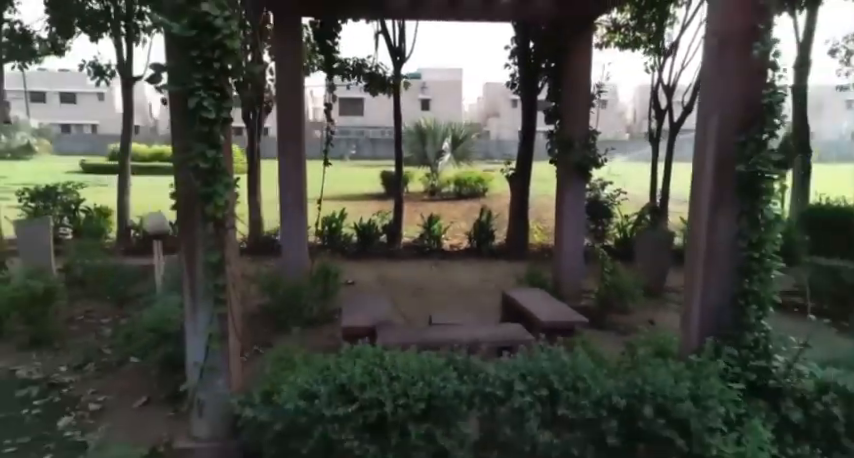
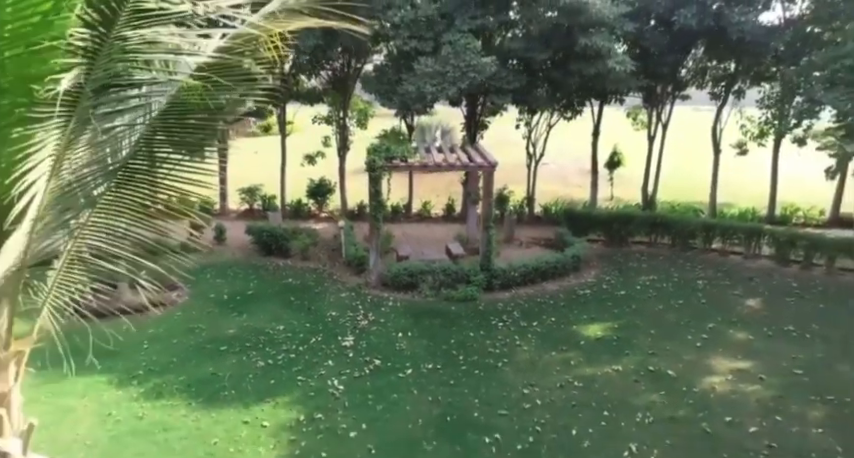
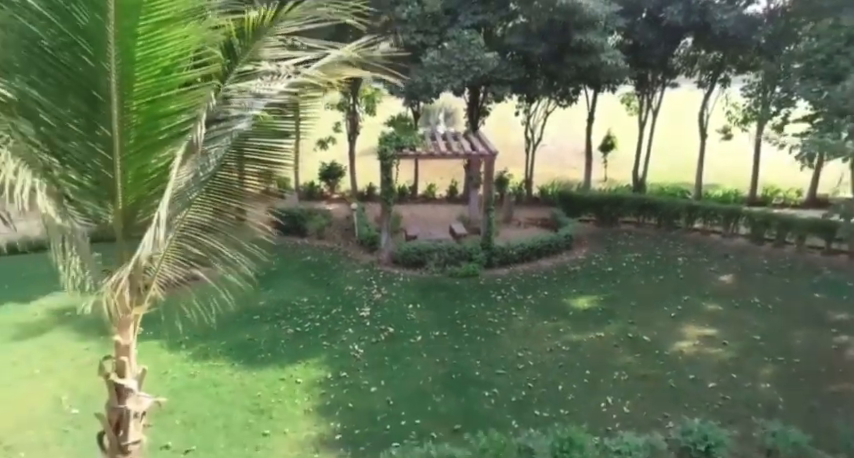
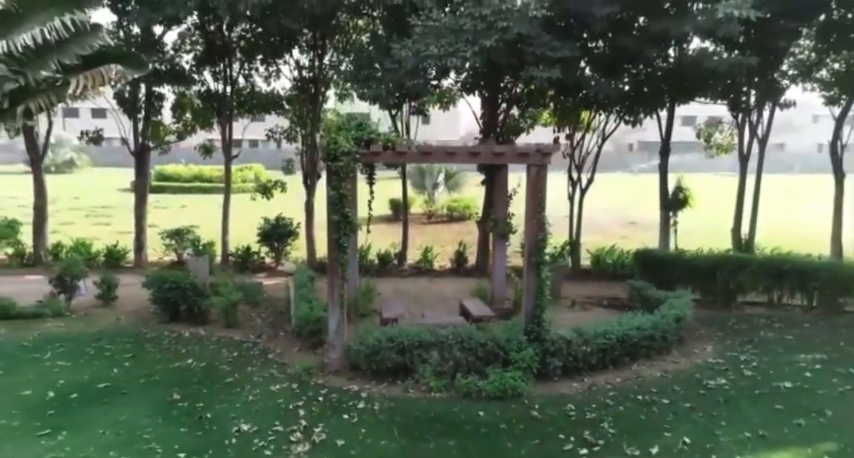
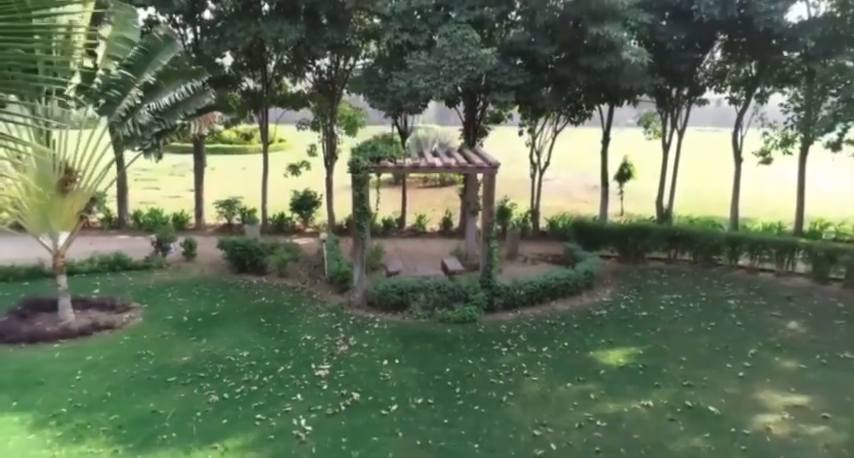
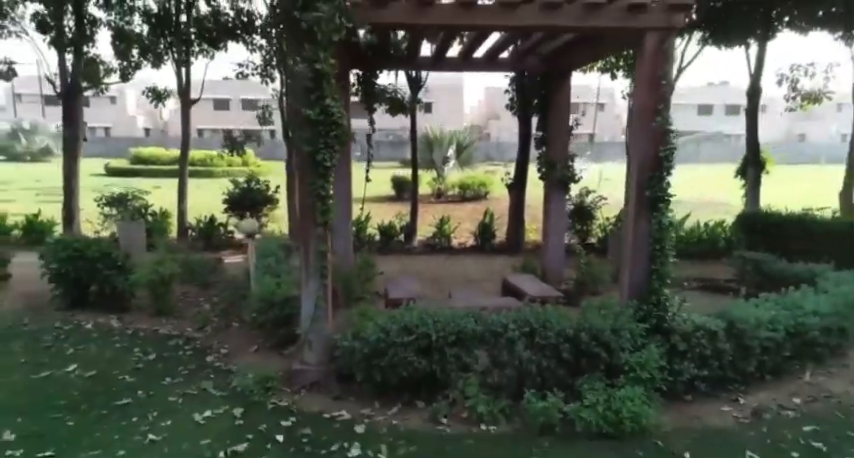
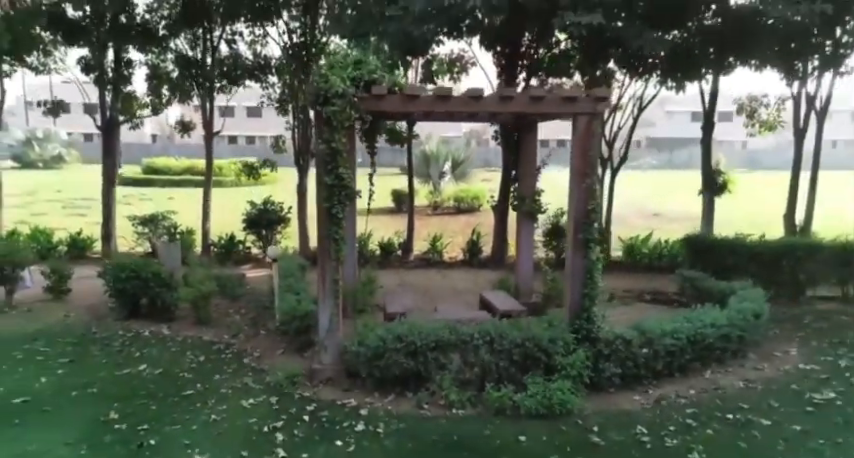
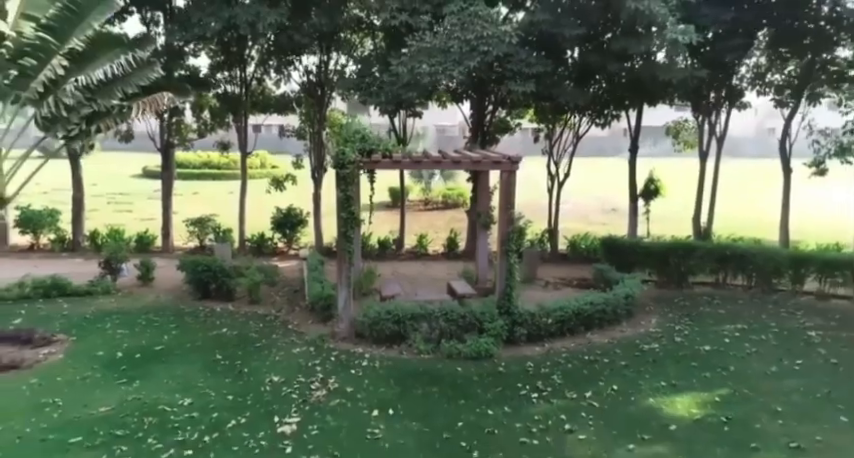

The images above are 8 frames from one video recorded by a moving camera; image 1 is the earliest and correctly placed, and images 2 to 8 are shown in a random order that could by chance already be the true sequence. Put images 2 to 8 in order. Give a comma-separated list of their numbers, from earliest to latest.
6, 7, 4, 8, 5, 2, 3
